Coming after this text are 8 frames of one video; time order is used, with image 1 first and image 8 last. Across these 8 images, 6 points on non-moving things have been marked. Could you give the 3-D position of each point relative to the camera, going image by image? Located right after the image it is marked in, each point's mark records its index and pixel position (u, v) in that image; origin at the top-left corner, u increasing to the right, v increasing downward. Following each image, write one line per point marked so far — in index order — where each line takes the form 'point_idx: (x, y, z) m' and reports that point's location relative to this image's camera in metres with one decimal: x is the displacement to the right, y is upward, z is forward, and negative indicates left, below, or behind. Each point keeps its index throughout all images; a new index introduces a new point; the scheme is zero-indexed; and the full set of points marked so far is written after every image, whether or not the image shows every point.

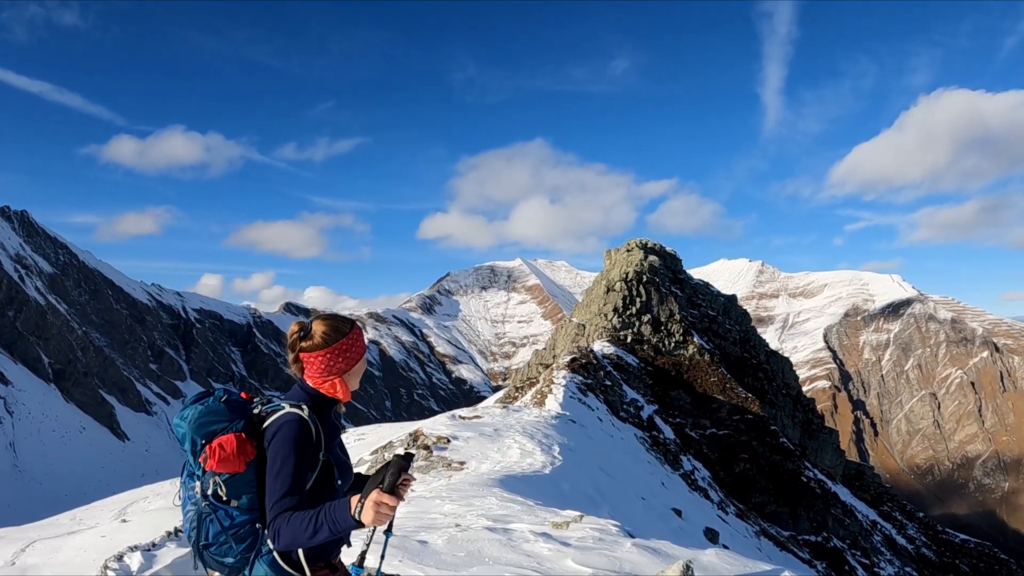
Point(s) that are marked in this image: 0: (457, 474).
0: (-1.5, -5.3, +17.6) m
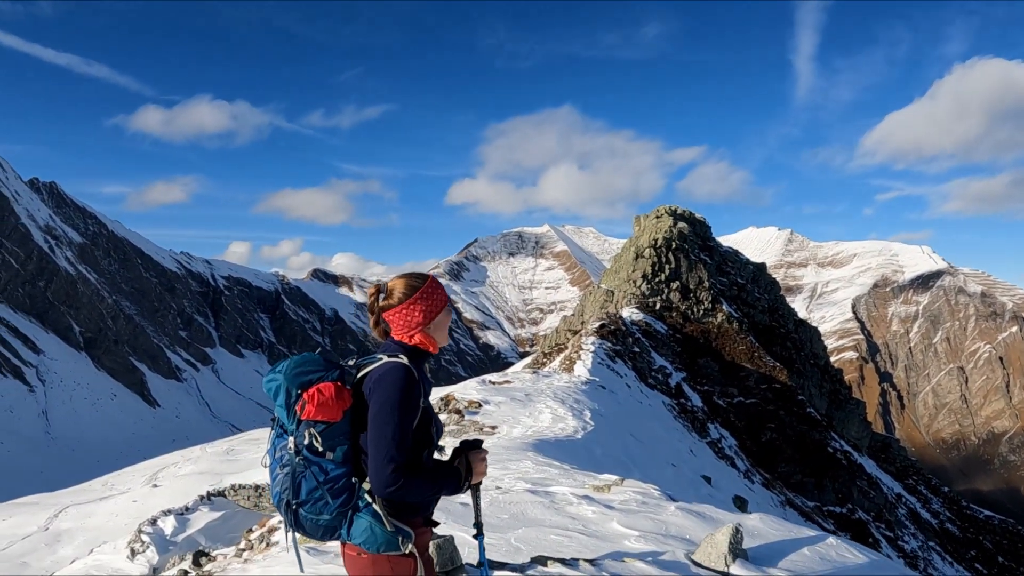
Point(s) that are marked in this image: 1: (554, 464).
0: (-0.8, -4.4, +17.7) m
1: (+1.1, -4.8, +15.6) m
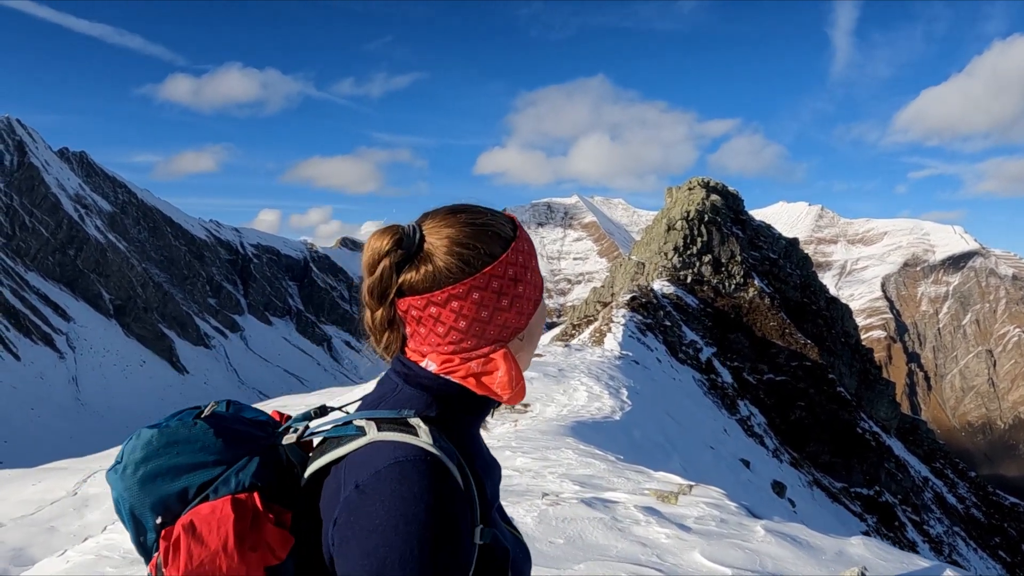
0: (-0.1, -3.6, +17.8) m
1: (+1.7, -4.1, +15.7) m
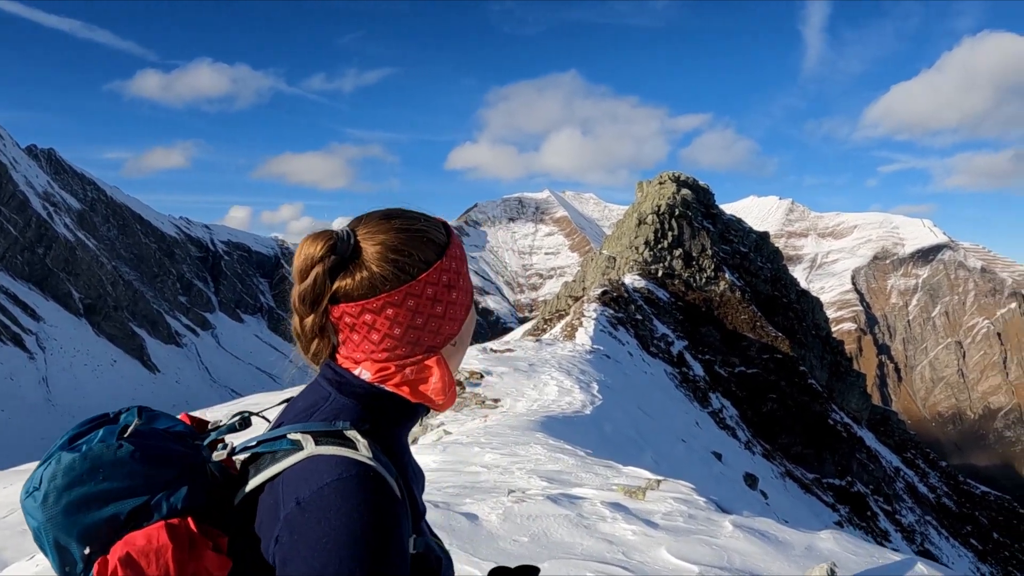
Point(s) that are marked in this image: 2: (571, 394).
0: (-0.8, -3.5, +17.8) m
1: (+1.1, -4.0, +15.7) m
2: (+1.4, -3.2, +19.3) m
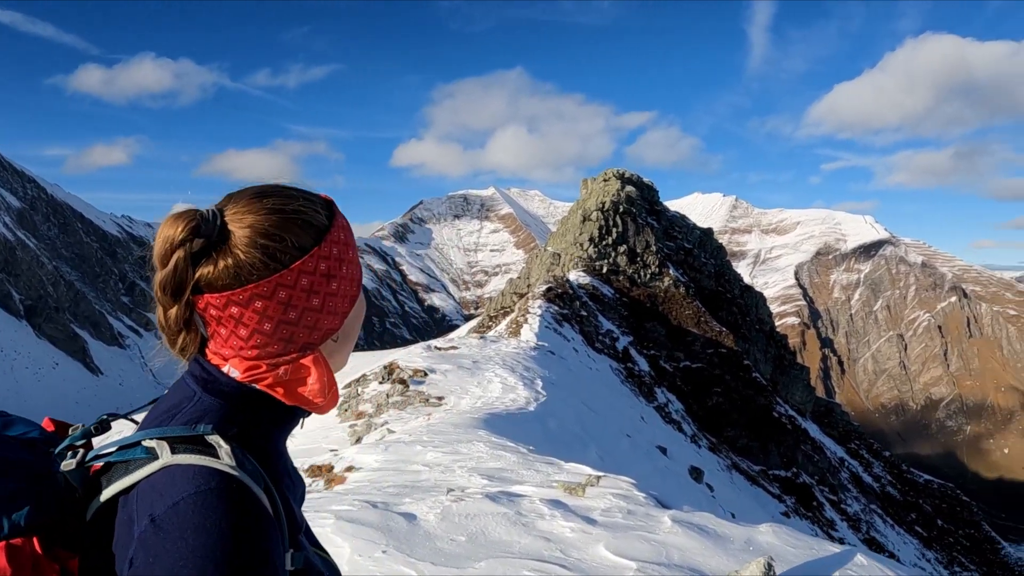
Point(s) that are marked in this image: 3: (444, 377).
0: (-2.2, -3.4, +17.7) m
1: (-0.2, -3.9, +15.7) m
2: (0.0, -3.1, +19.3) m
3: (-2.1, -2.8, +19.8) m
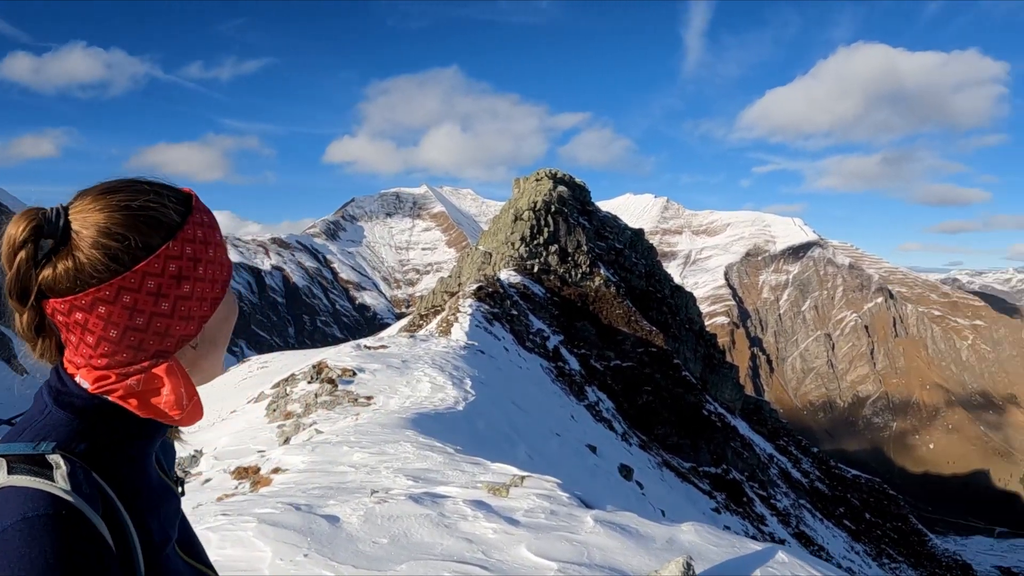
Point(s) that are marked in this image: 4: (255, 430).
0: (-3.9, -3.4, +17.6) m
1: (-1.9, -3.9, +15.7) m
2: (-1.9, -3.1, +19.3) m
3: (-4.0, -2.7, +19.7) m
4: (-7.6, -4.2, +18.8) m
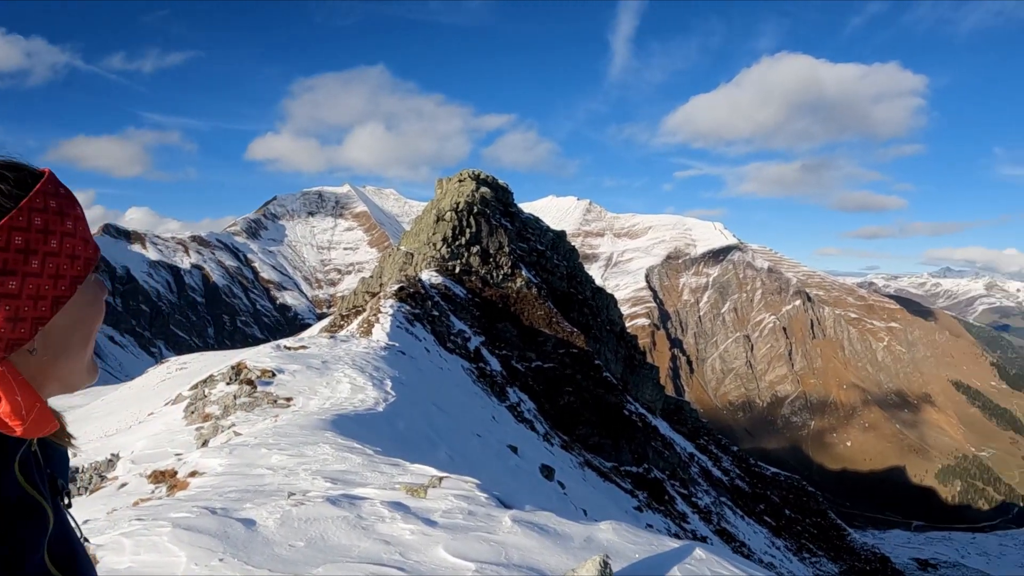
0: (-6.0, -3.3, +17.3) m
1: (-3.9, -3.9, +15.6) m
2: (-4.1, -3.1, +19.2) m
3: (-6.2, -2.7, +19.5) m
4: (-9.8, -4.2, +18.3) m
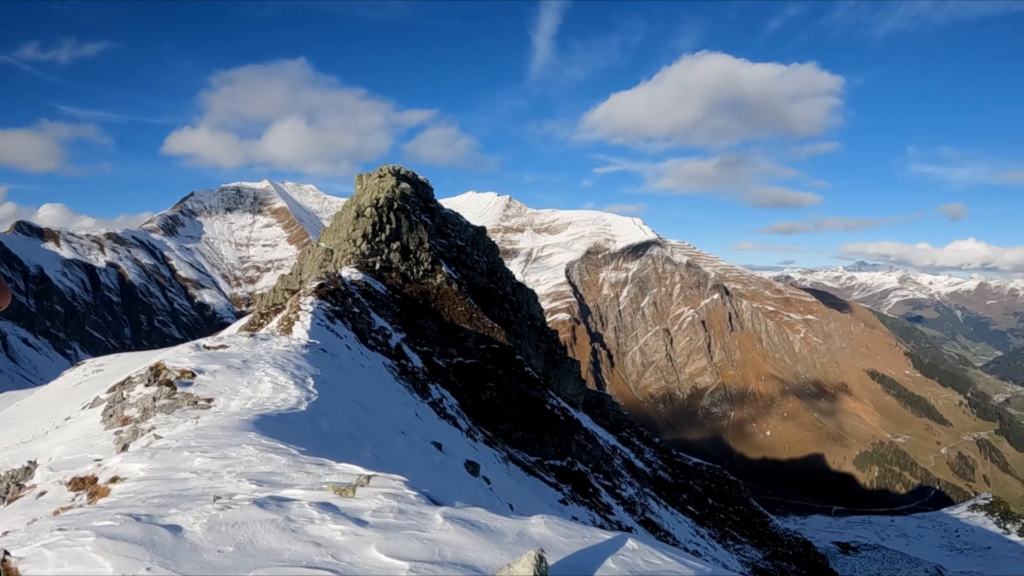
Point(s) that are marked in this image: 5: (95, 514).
0: (-8.0, -3.3, +16.9) m
1: (-5.7, -3.8, +15.3) m
2: (-6.1, -3.0, +18.9) m
3: (-8.3, -2.7, +19.1) m
4: (-11.8, -4.1, +17.6) m
5: (-8.5, -4.3, +12.3) m
